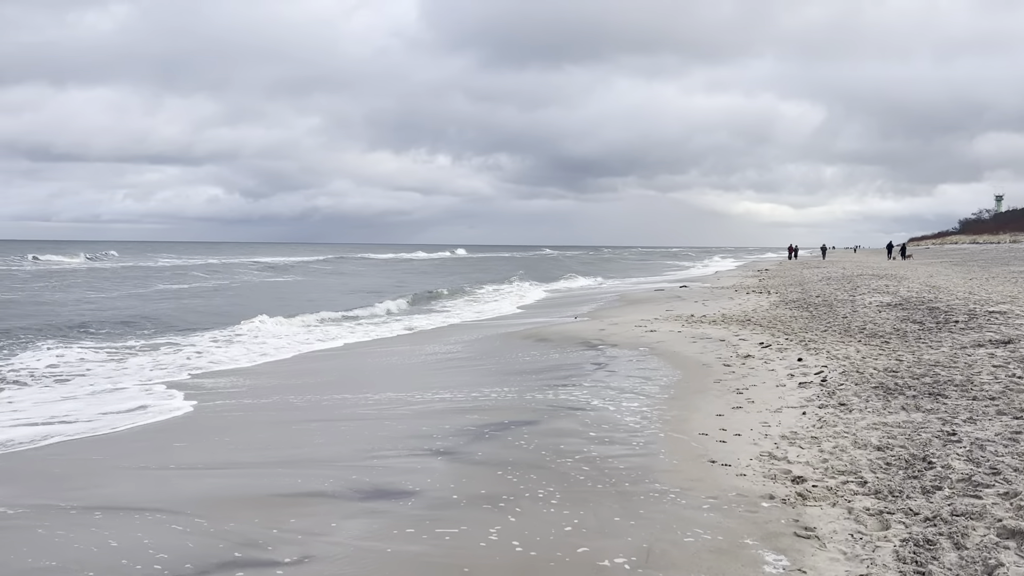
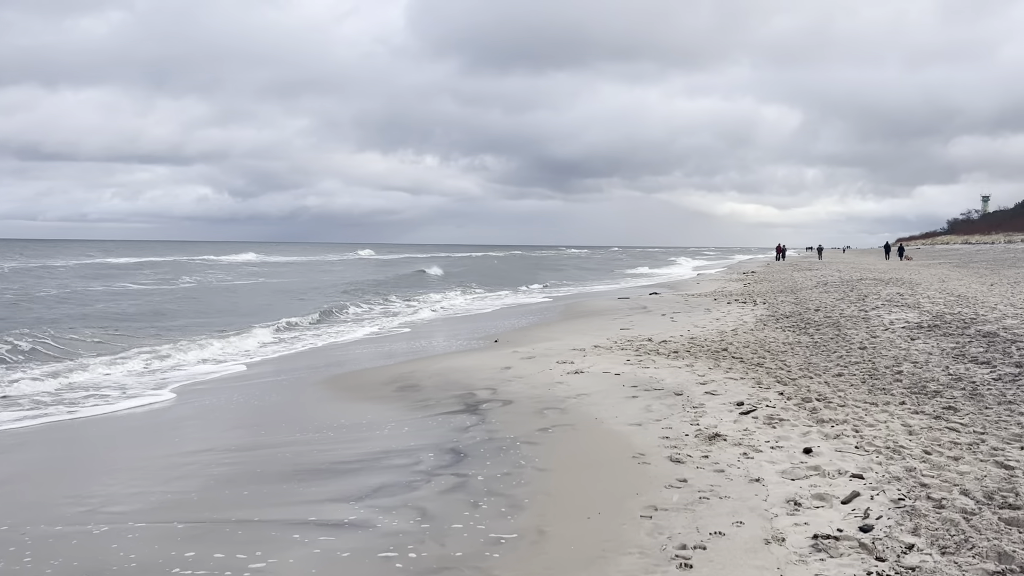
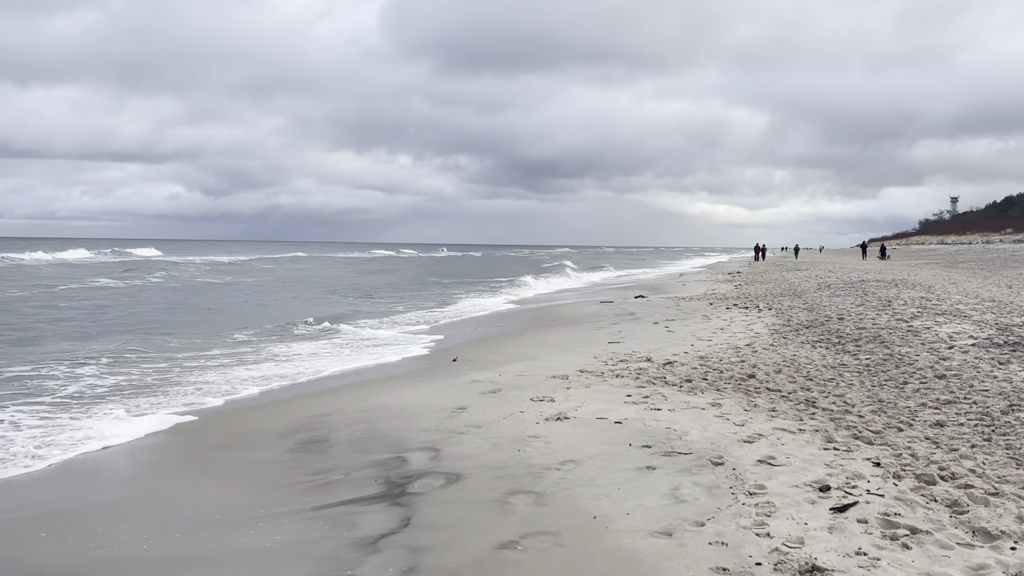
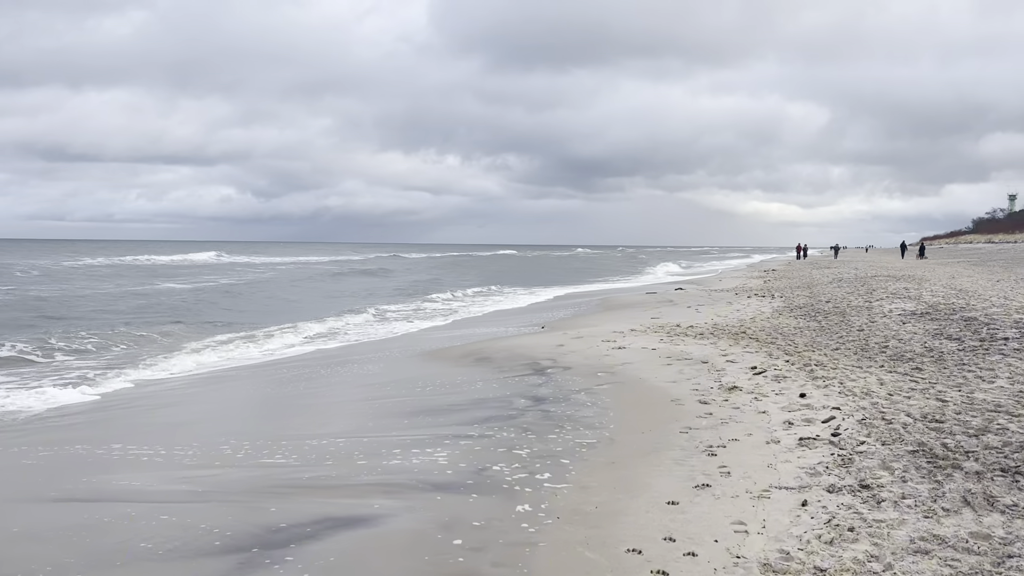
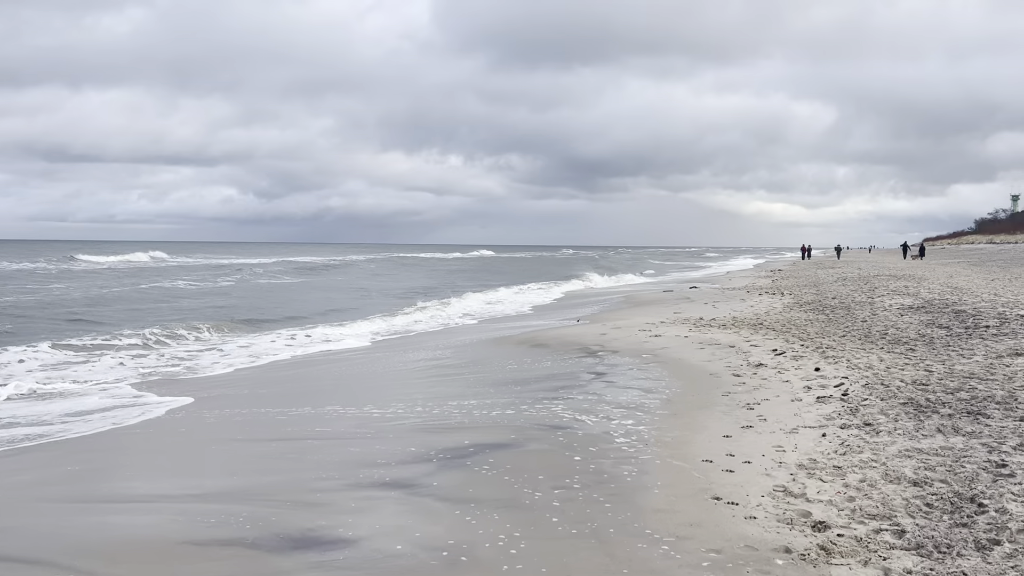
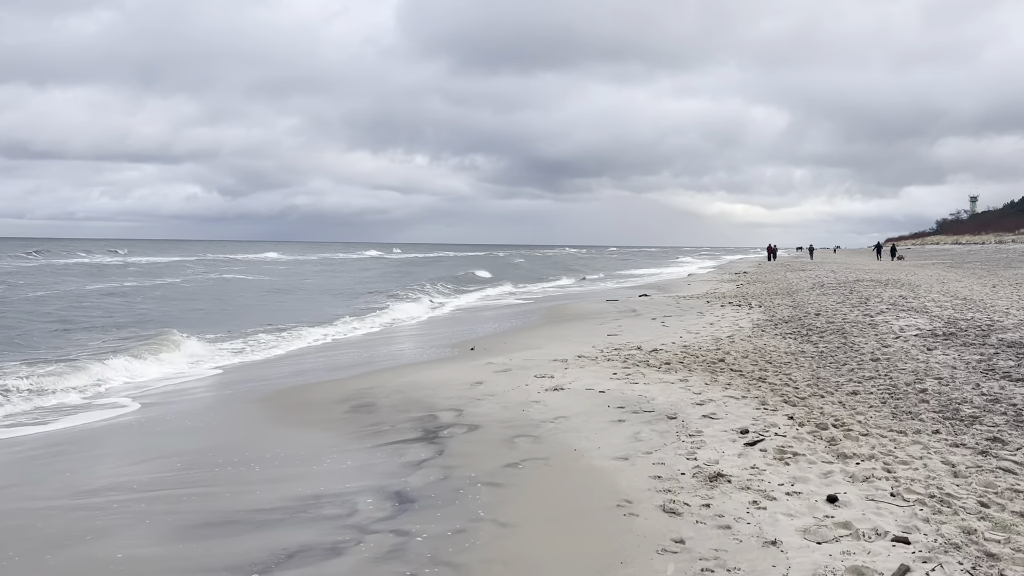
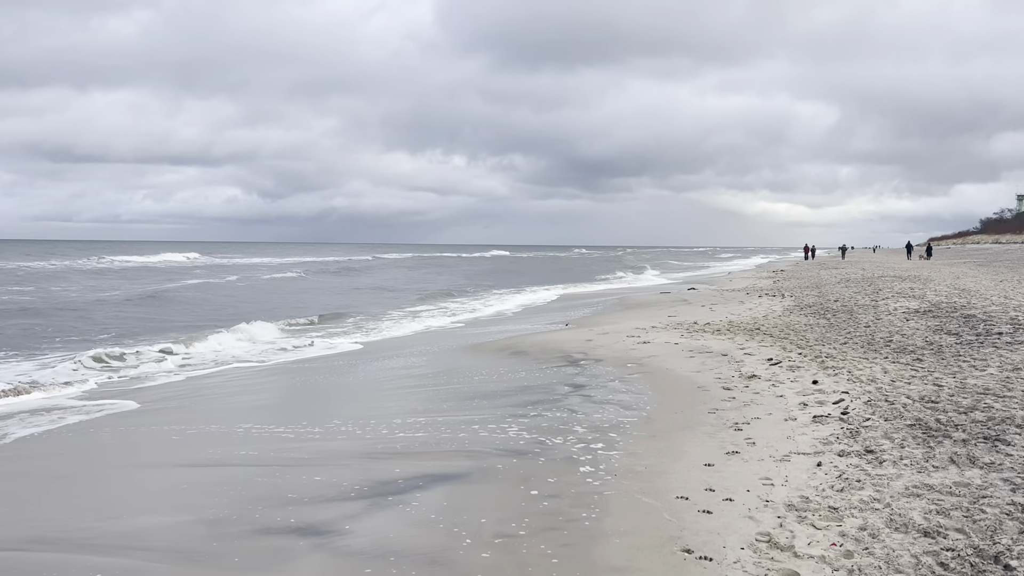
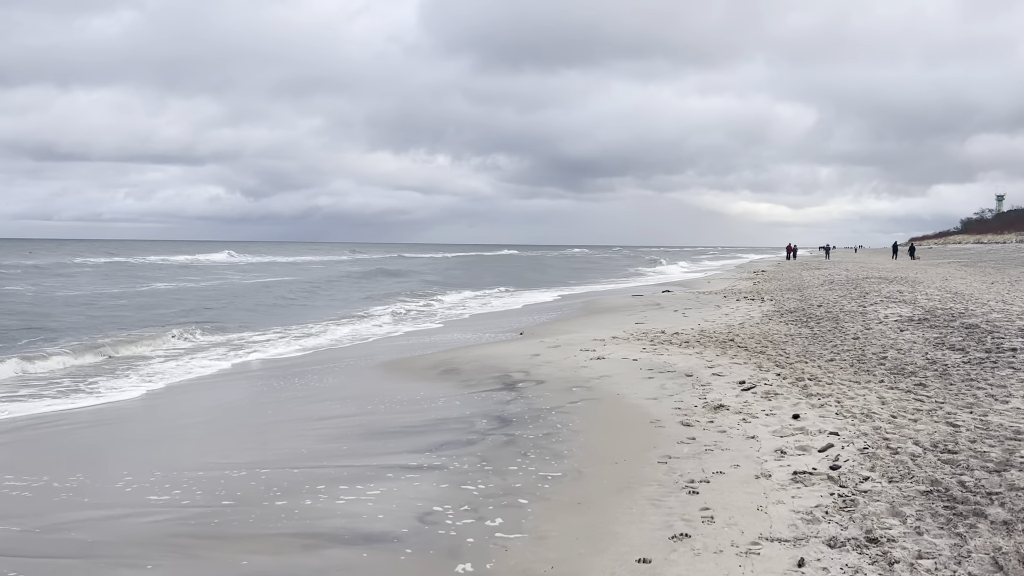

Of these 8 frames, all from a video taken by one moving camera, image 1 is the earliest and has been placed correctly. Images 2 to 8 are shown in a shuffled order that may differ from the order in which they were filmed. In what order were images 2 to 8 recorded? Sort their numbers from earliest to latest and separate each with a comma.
5, 7, 4, 8, 2, 6, 3
